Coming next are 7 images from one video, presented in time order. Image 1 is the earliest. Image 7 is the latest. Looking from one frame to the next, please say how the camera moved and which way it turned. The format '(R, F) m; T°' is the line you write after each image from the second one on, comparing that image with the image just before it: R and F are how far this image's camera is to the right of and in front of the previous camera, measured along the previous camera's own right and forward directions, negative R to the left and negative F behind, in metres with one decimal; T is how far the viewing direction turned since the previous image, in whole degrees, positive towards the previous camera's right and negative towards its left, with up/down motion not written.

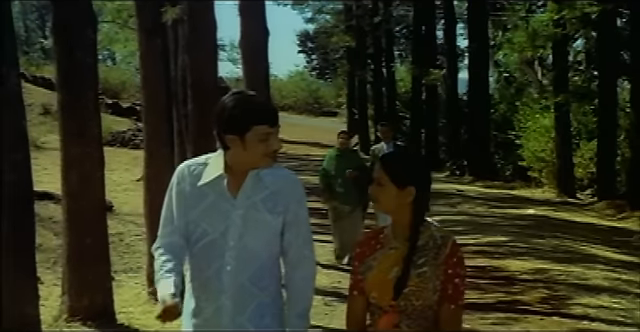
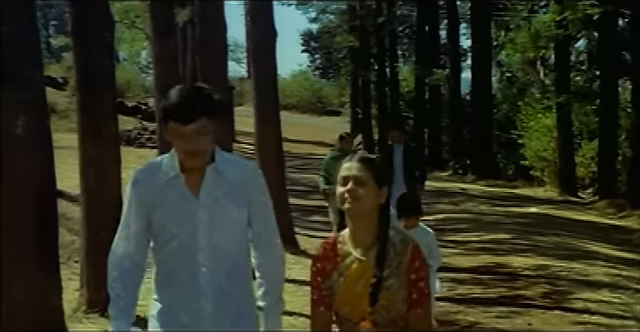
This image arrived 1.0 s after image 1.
(-0.1, -0.3) m; 0°
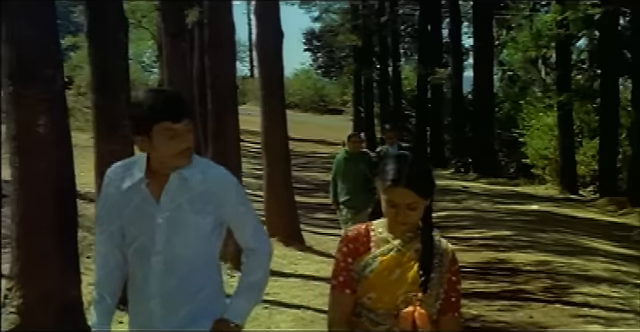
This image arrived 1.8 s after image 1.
(0.0, -0.3) m; 0°
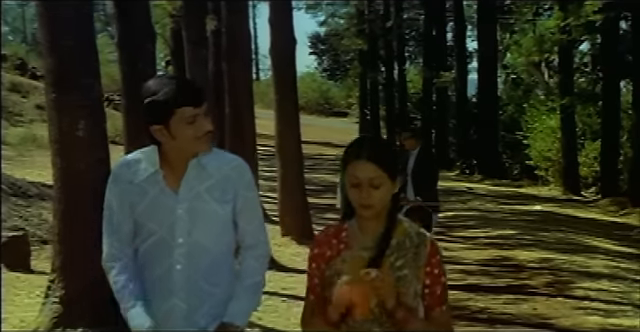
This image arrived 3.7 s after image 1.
(-0.1, -0.6) m; 0°
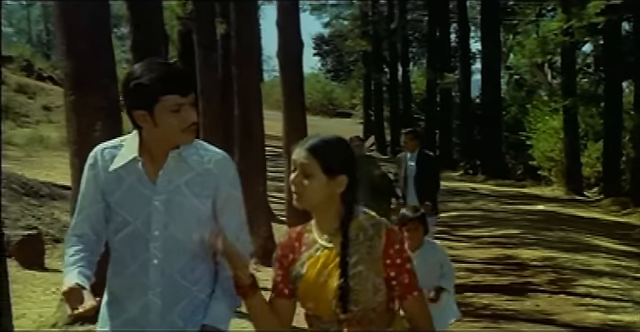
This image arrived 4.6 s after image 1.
(0.0, -0.2) m; 0°
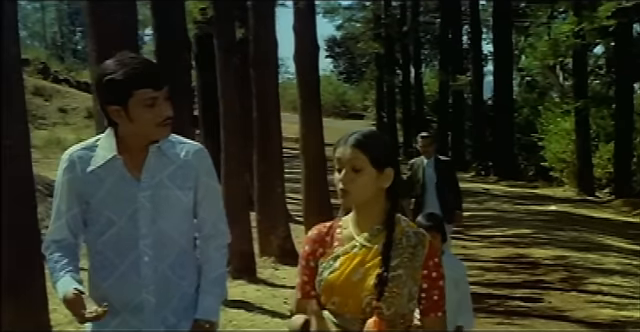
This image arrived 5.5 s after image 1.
(-0.1, -0.3) m; -1°
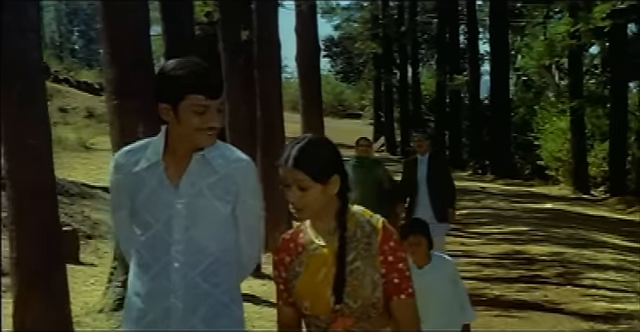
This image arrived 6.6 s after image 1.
(-0.1, -0.3) m; 0°
